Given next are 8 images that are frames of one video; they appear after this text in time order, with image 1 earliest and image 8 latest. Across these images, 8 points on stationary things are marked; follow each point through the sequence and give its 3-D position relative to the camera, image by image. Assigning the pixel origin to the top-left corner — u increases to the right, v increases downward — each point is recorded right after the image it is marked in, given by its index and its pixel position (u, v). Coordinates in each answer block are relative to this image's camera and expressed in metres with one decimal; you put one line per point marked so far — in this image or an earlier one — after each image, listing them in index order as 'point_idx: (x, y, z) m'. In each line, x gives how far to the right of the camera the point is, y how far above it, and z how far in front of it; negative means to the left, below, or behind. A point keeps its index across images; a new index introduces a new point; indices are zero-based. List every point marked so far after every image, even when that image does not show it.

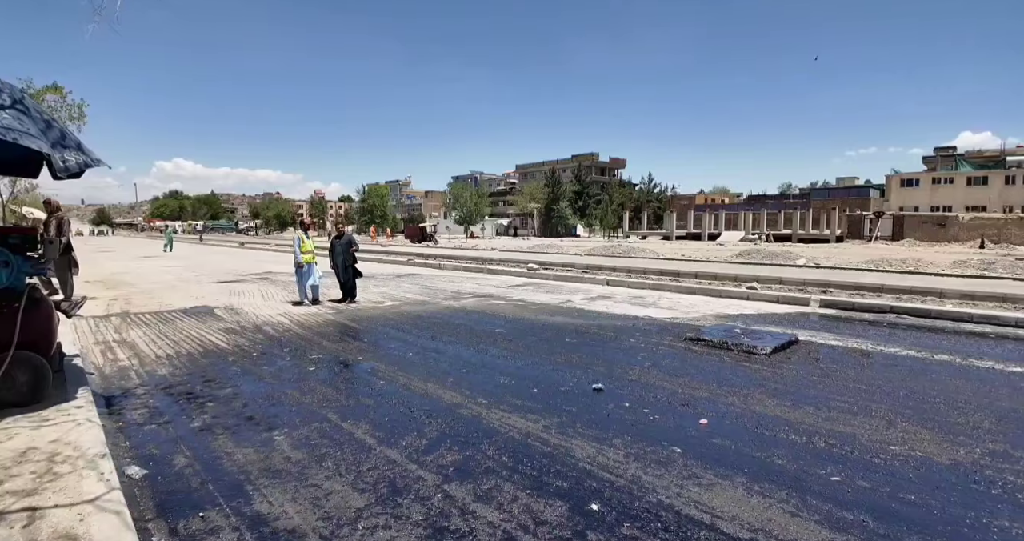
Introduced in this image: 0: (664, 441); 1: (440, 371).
0: (+1.2, -1.4, +4.5) m
1: (-0.9, -1.2, +6.5) m
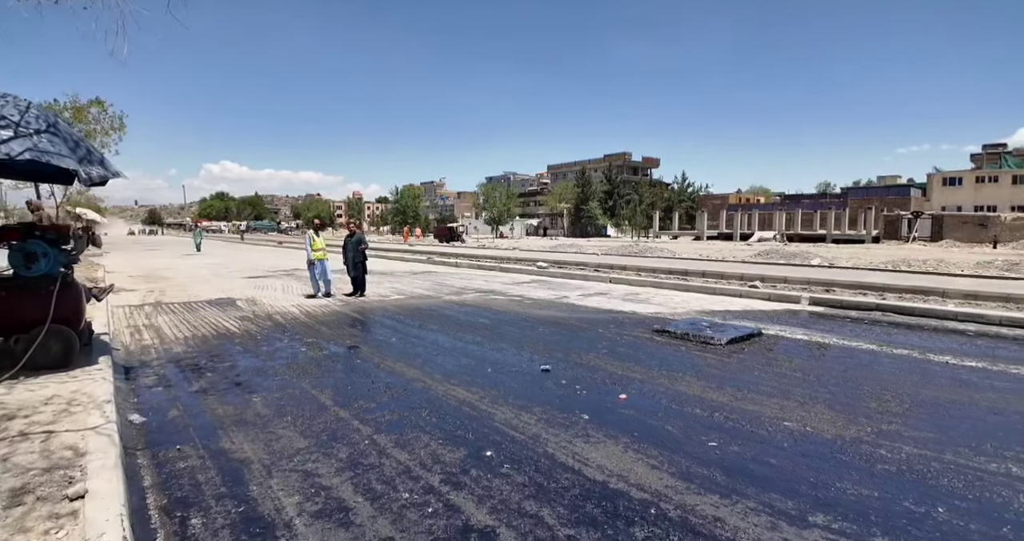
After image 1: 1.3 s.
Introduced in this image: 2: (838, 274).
0: (+0.6, -1.3, +5.2) m
1: (-1.3, -1.1, +7.4) m
2: (+11.6, -0.1, +19.7) m
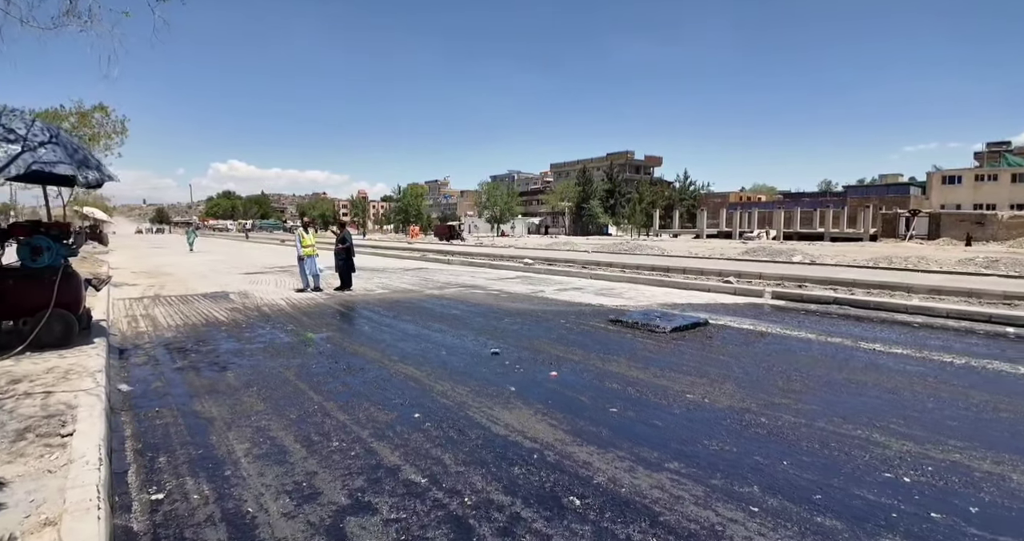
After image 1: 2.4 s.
0: (-0.1, -1.2, +6.0) m
1: (-1.9, -1.0, +8.1) m
2: (+11.1, 0.0, +20.4) m
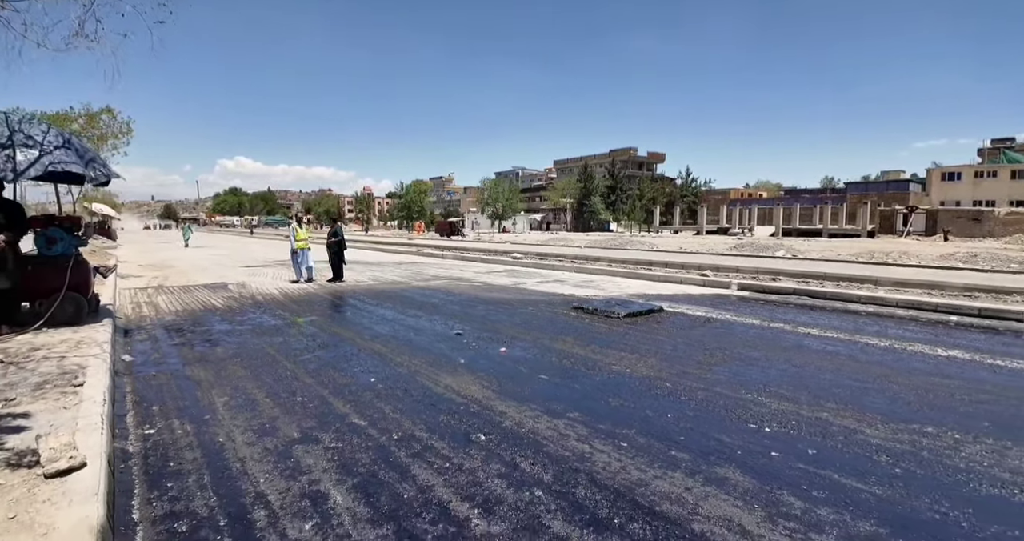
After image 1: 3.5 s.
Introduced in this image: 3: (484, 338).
0: (-0.6, -1.1, +6.8) m
1: (-2.5, -0.9, +9.0) m
2: (+10.7, +0.2, +21.1) m
3: (-0.4, -1.0, +8.0) m
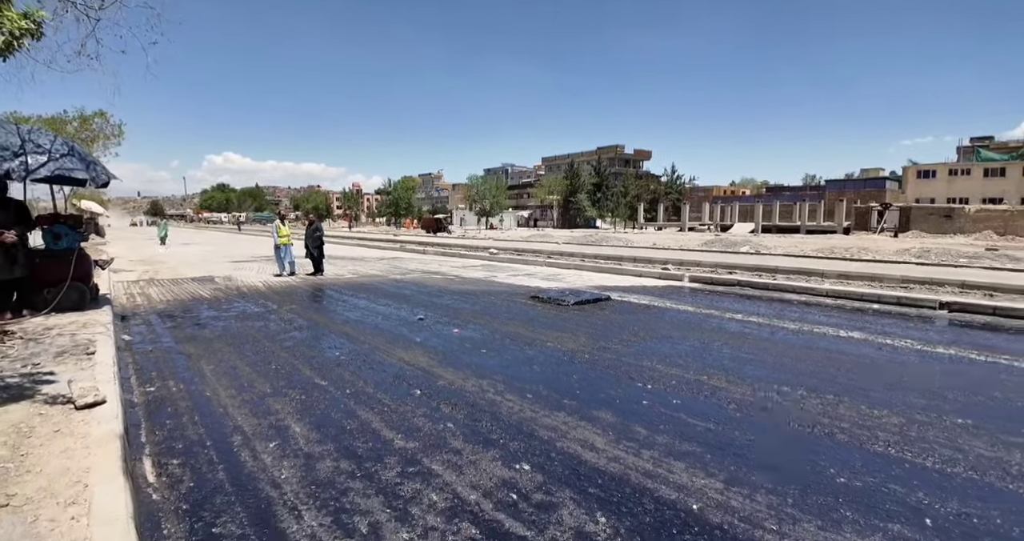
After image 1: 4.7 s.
0: (-1.4, -0.9, +7.9) m
1: (-3.3, -0.7, +10.1) m
2: (+9.8, +0.5, +22.3) m
3: (-1.1, -0.8, +9.1) m
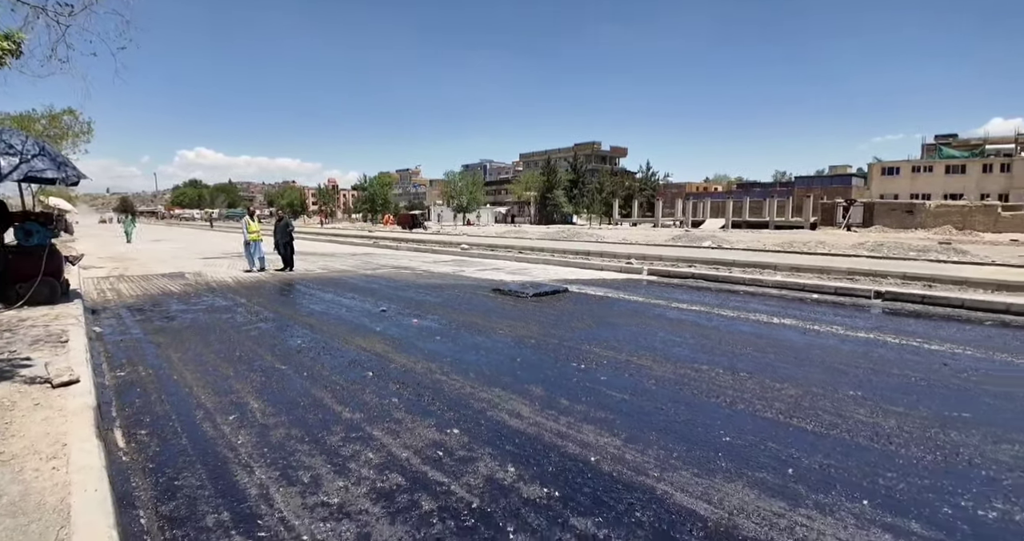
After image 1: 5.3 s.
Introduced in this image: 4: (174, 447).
0: (-2.1, -0.8, +8.4) m
1: (-4.0, -0.6, +10.5) m
2: (+8.5, +0.7, +23.2) m
3: (-1.9, -0.7, +9.6) m
4: (-2.4, -1.3, +4.0) m
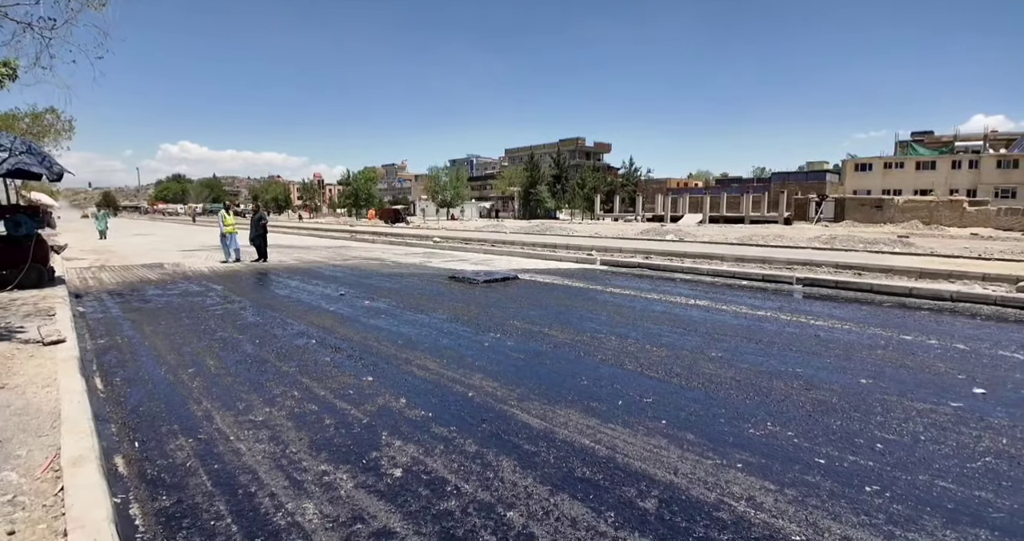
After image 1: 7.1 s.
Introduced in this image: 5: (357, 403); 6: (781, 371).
0: (-3.1, -0.6, +9.5) m
1: (-5.1, -0.4, +11.5) m
2: (+7.2, +1.1, +24.5) m
3: (-2.9, -0.5, +10.6) m
4: (-3.4, -1.1, +5.0) m
5: (-1.3, -1.1, +4.7) m
6: (+3.1, -1.2, +6.4) m
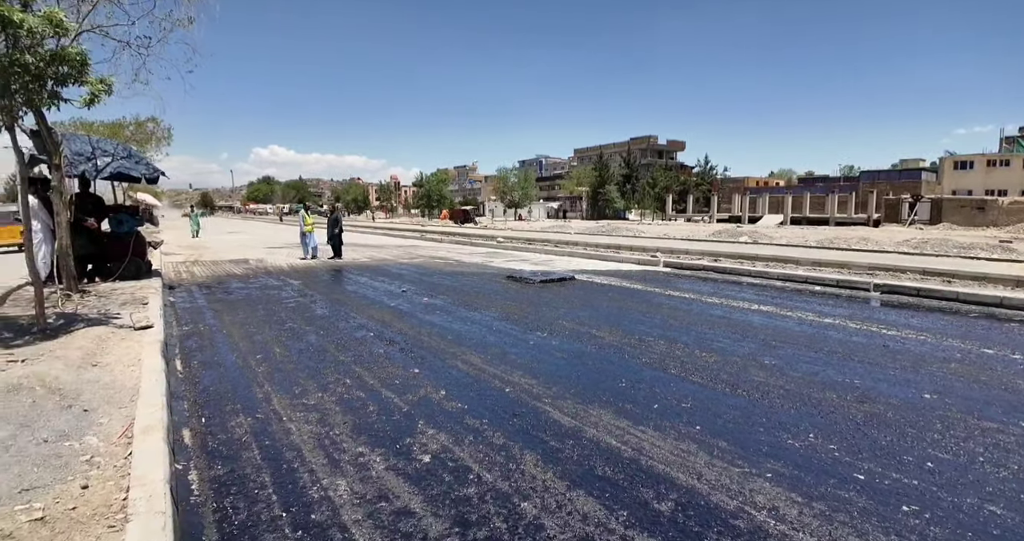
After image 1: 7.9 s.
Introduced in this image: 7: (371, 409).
0: (-2.2, -0.6, +9.9) m
1: (-3.9, -0.3, +12.2) m
2: (+9.9, +0.9, +23.6) m
3: (-1.9, -0.5, +11.1) m
4: (-3.0, -1.0, +5.6) m
5: (-1.0, -1.1, +5.0) m
6: (+3.6, -1.2, +6.1) m
7: (-1.2, -1.2, +4.6) m
